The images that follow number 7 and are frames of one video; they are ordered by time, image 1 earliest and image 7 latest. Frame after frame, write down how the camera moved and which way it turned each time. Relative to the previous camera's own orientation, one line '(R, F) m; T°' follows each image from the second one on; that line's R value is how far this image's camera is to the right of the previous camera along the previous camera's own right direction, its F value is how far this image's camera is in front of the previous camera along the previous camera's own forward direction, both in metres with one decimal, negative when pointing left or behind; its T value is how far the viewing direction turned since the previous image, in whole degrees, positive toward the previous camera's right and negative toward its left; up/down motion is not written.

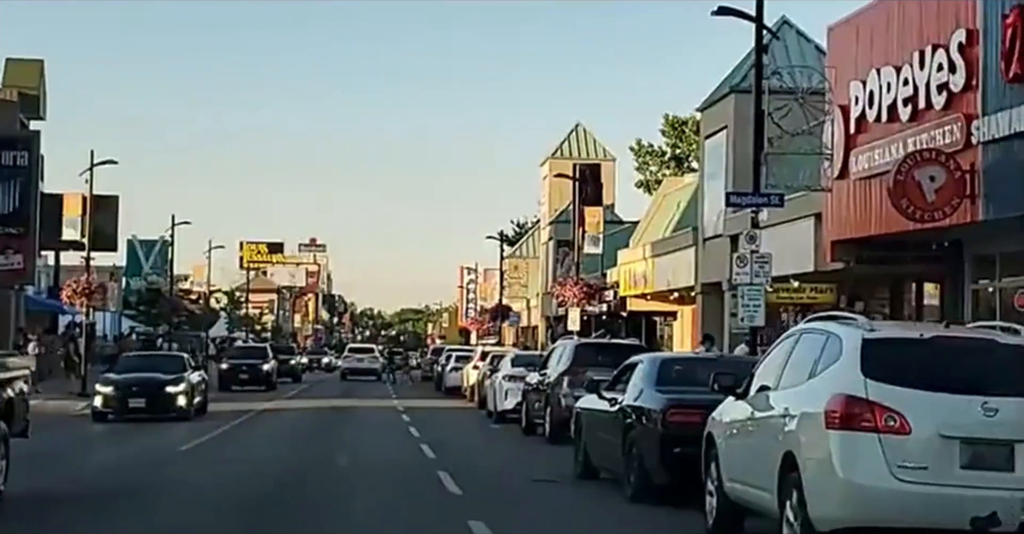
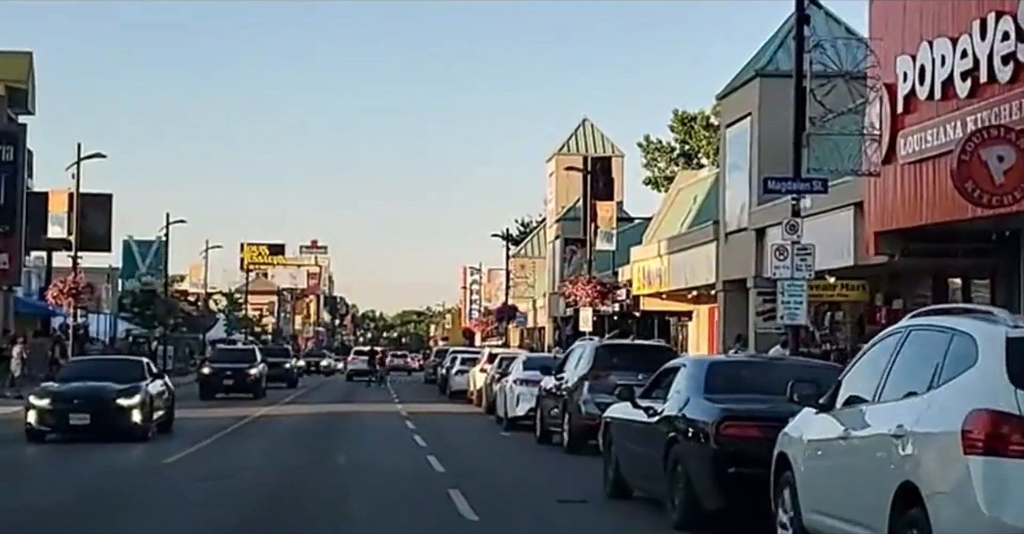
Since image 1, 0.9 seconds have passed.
(-0.2, +2.4) m; 0°
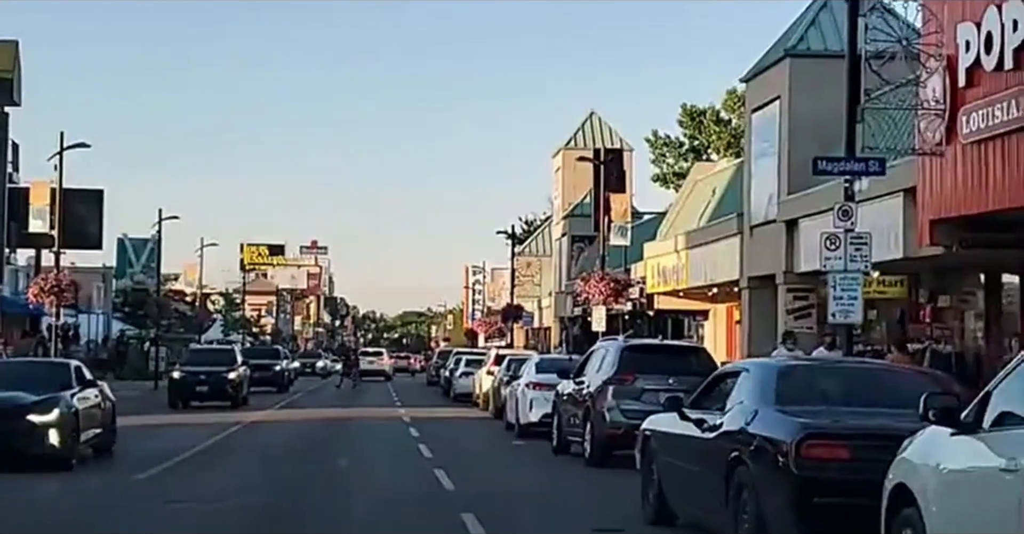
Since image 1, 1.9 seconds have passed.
(-0.2, +2.6) m; 0°
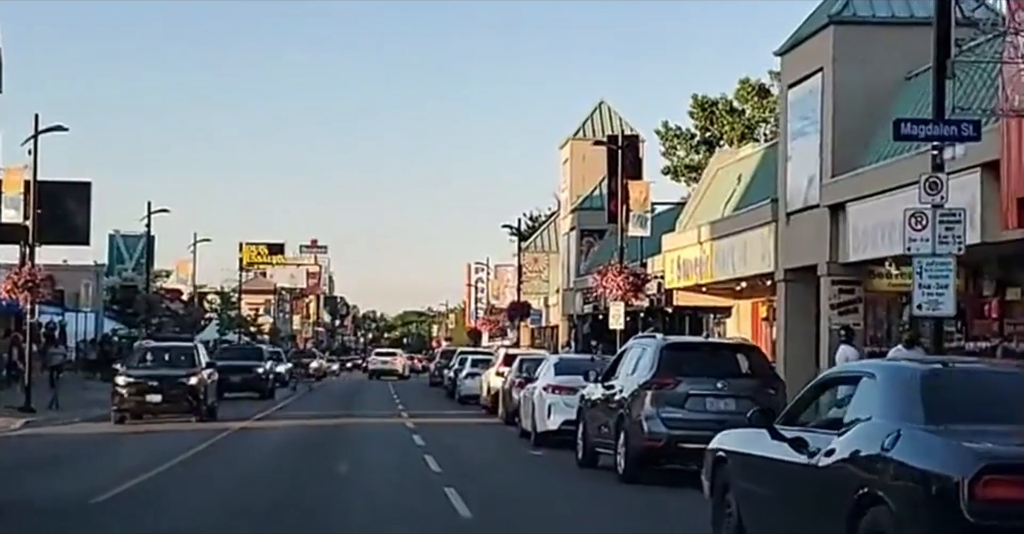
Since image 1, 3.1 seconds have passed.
(-0.3, +3.2) m; 0°
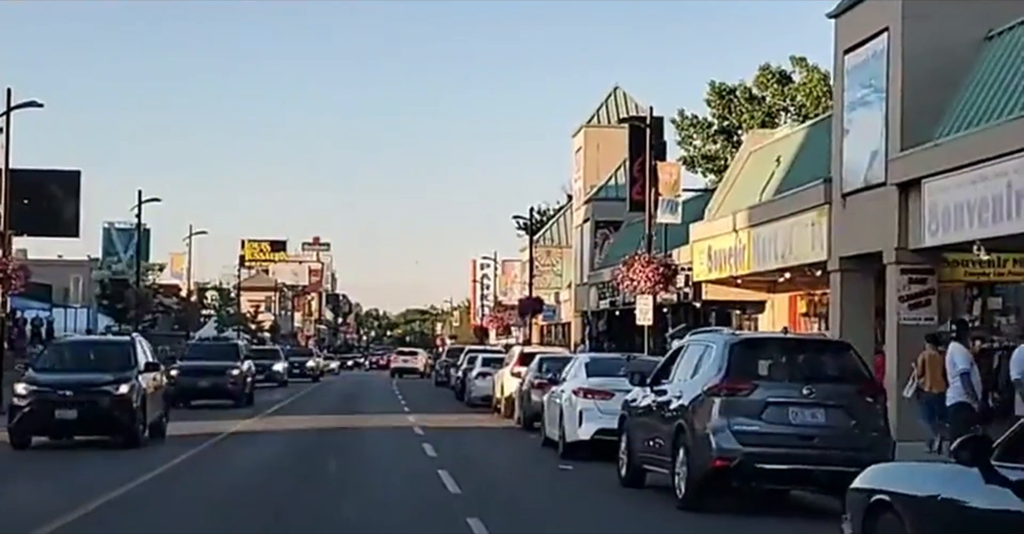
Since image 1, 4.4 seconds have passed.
(-0.3, +3.6) m; 0°
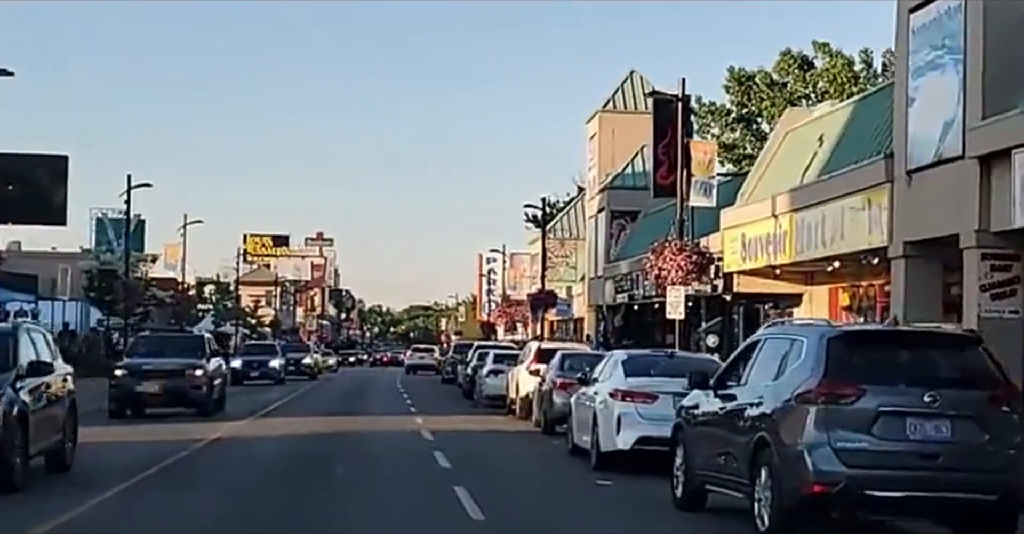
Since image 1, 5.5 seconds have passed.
(-0.3, +3.3) m; 0°
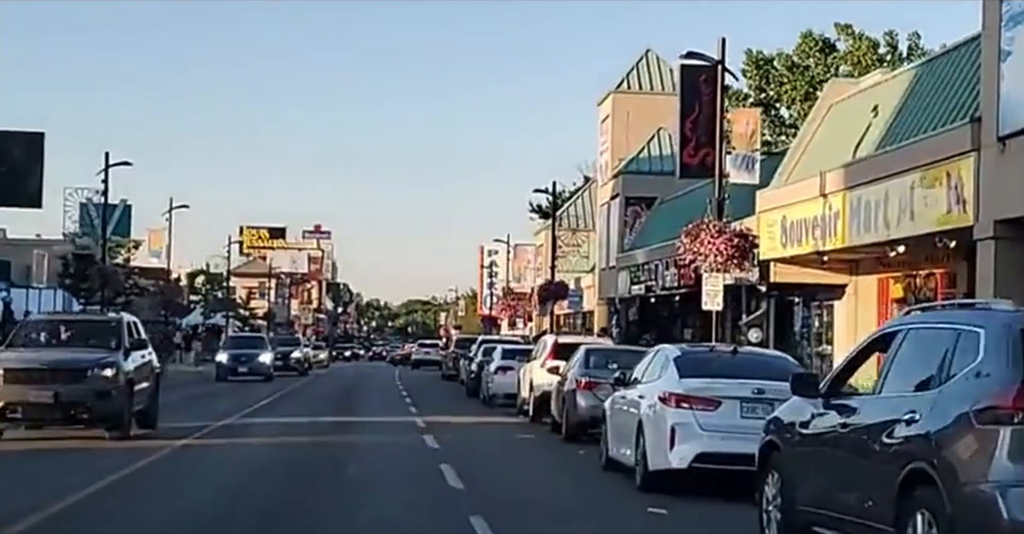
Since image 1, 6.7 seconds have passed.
(-0.3, +4.0) m; 0°
